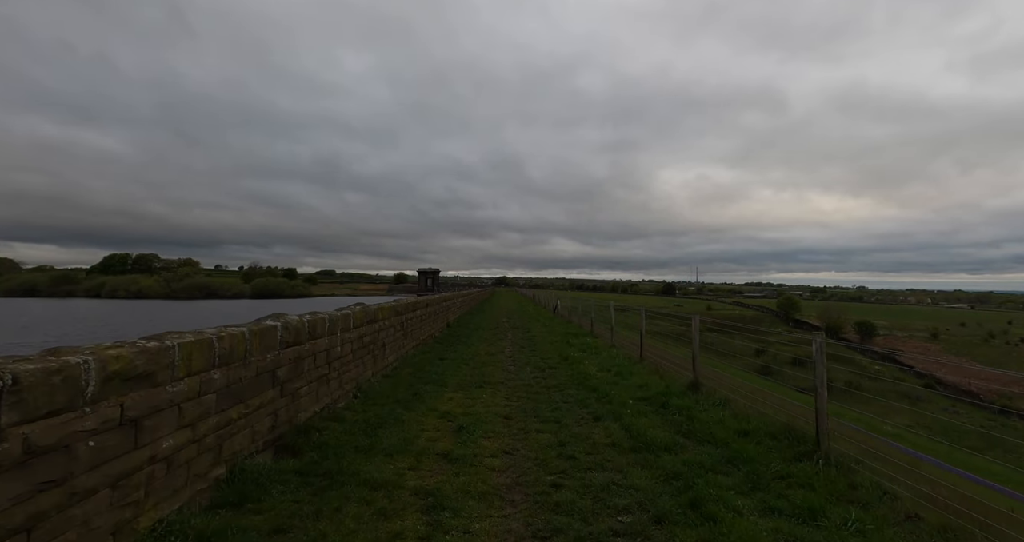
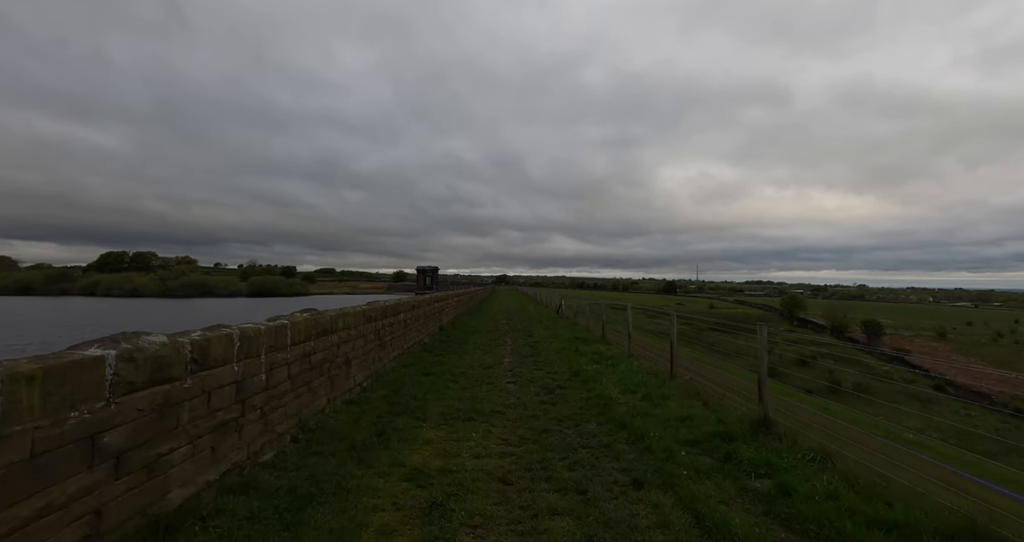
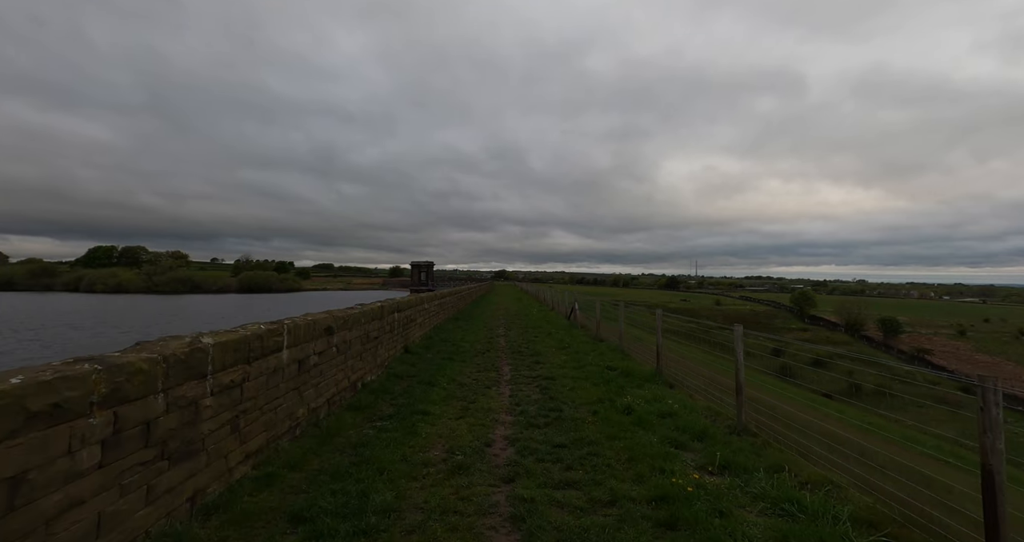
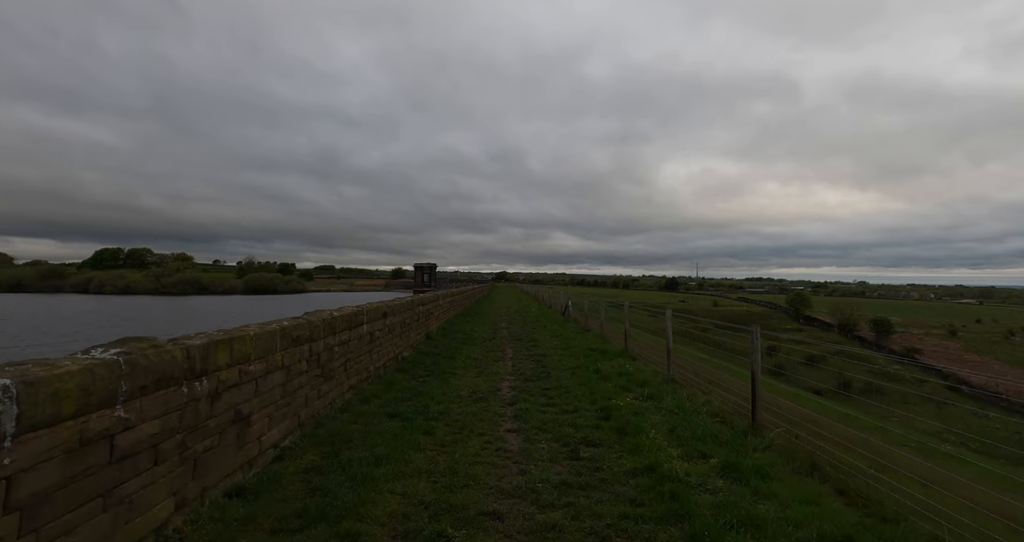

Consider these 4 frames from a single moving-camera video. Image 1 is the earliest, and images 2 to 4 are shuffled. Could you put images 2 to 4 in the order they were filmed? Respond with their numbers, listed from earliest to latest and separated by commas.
2, 4, 3
